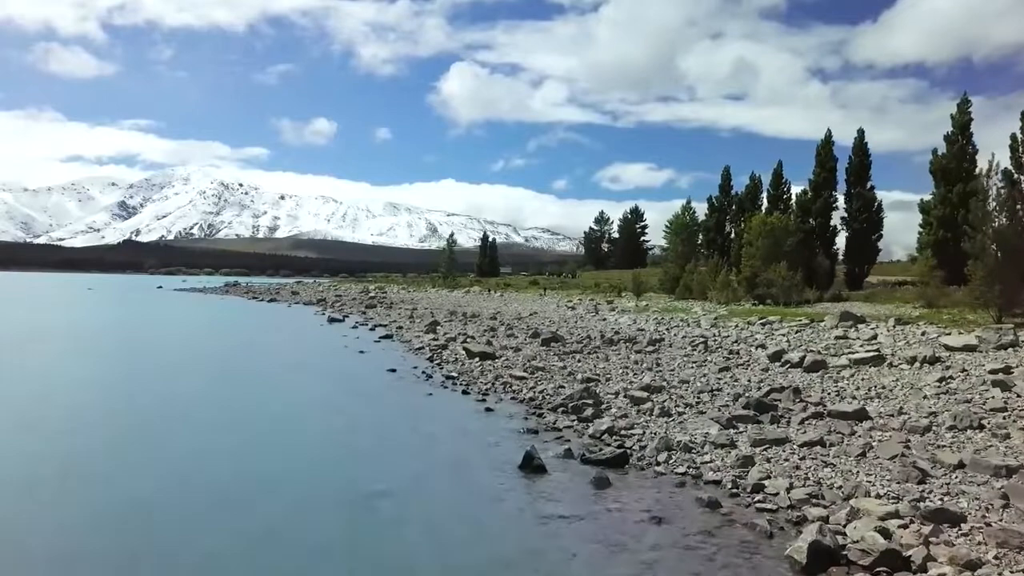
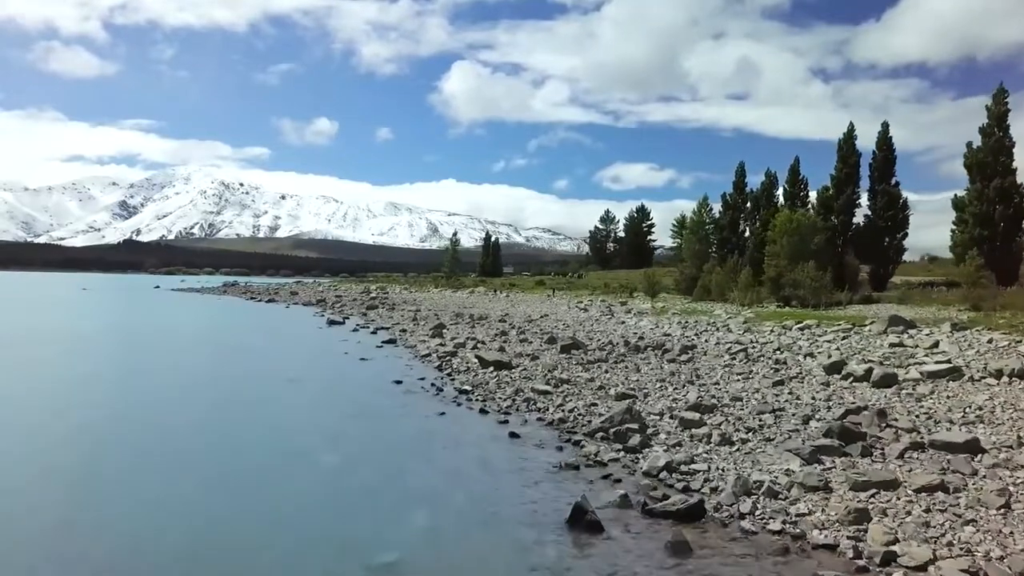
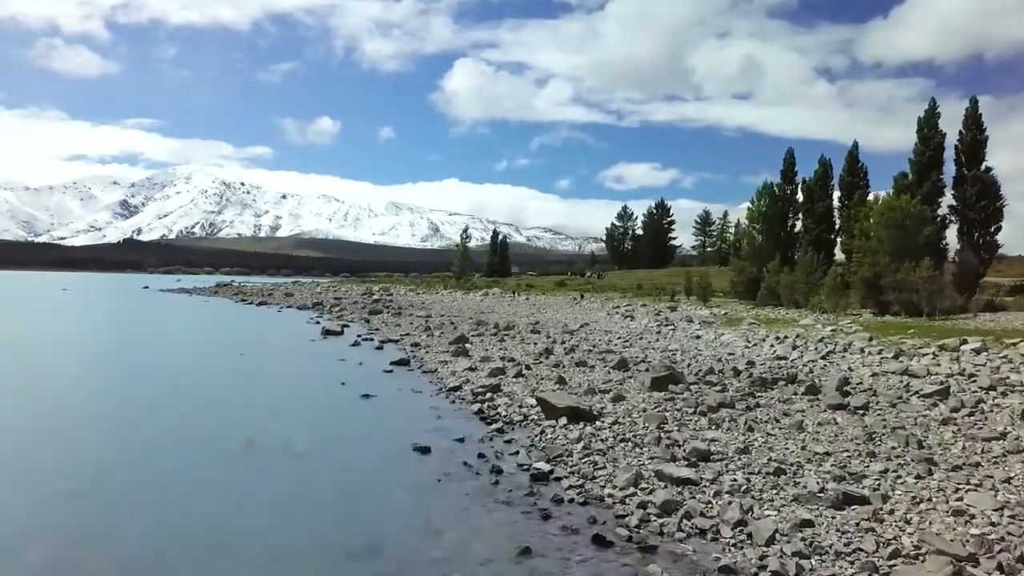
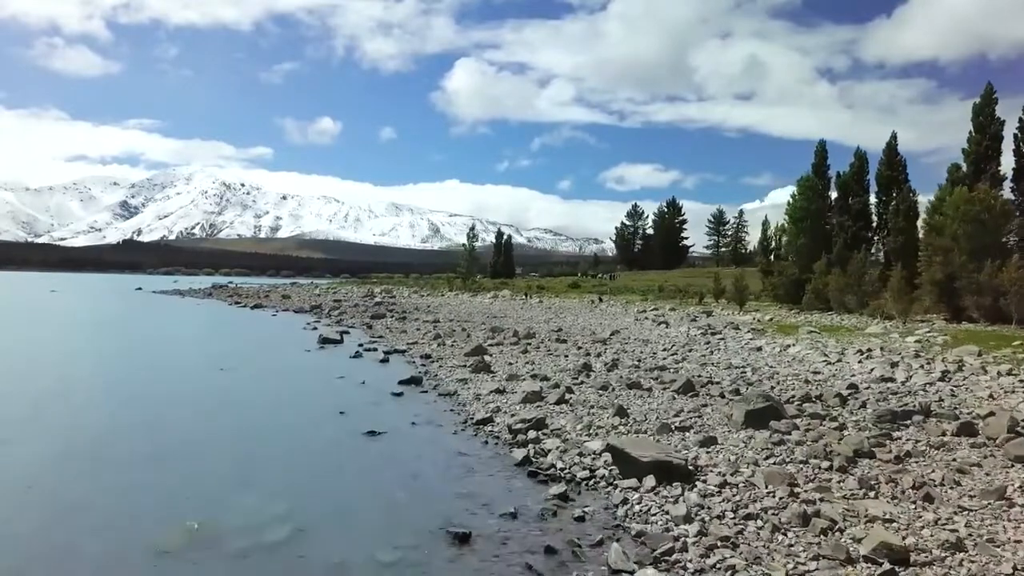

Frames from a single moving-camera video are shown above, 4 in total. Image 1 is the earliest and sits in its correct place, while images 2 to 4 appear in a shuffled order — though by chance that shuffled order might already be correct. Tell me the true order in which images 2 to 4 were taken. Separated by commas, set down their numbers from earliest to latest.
2, 3, 4
